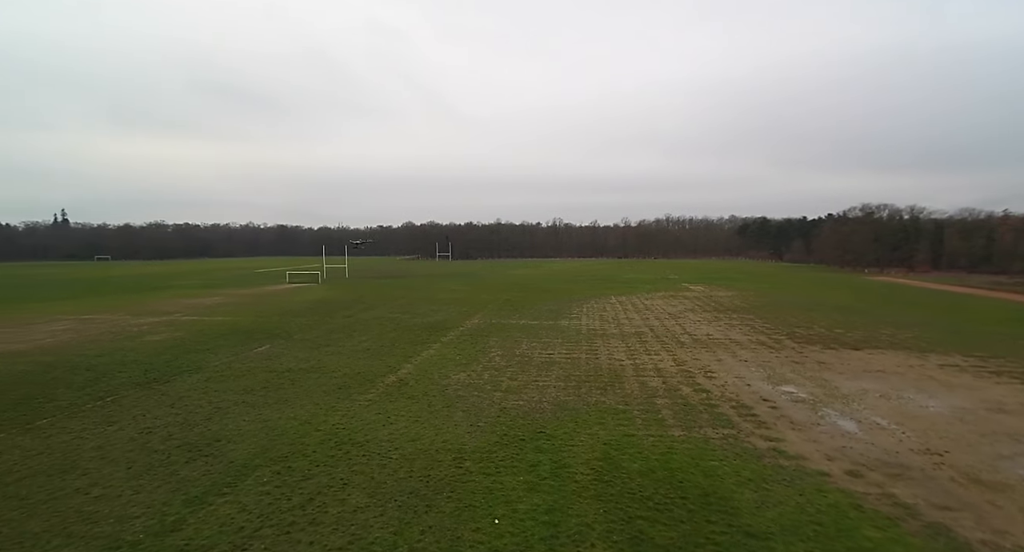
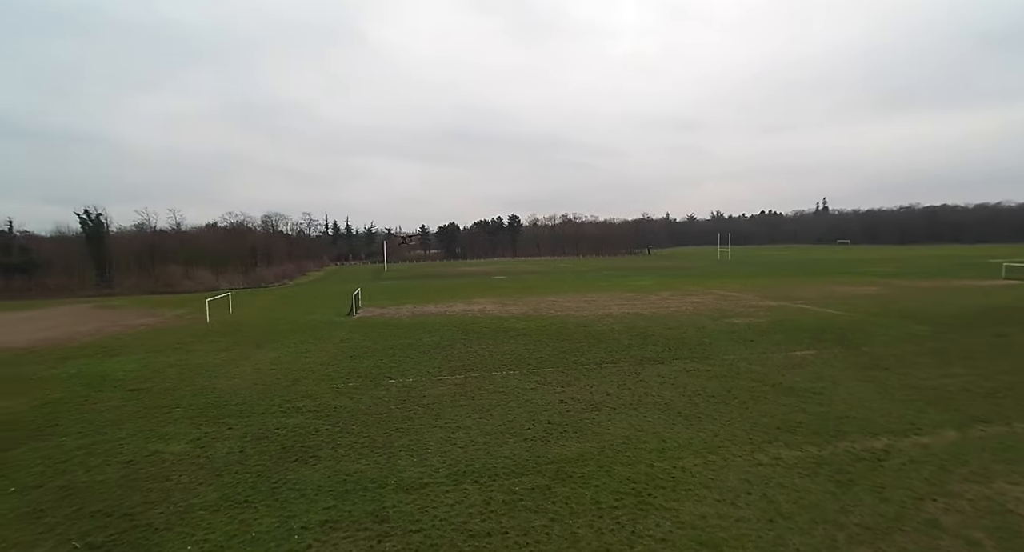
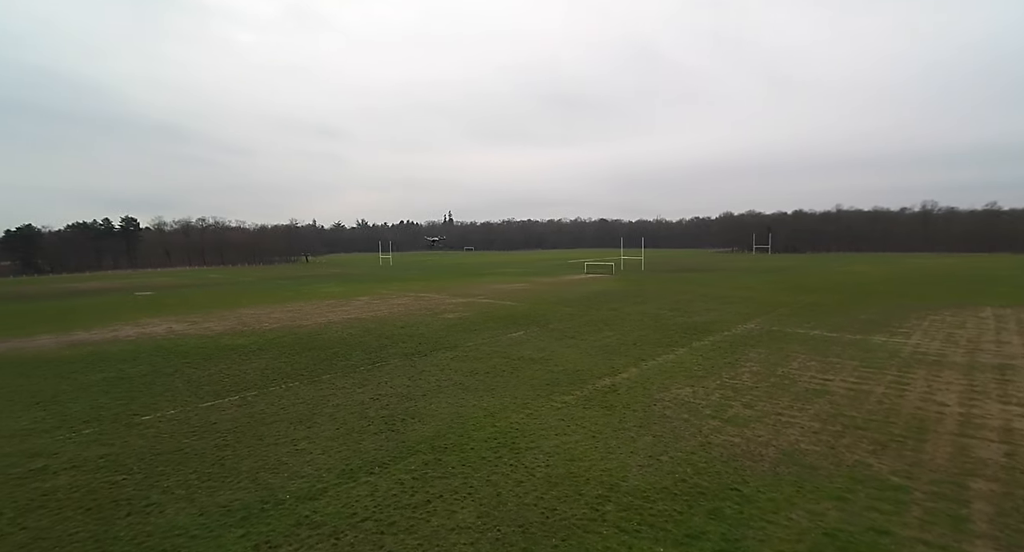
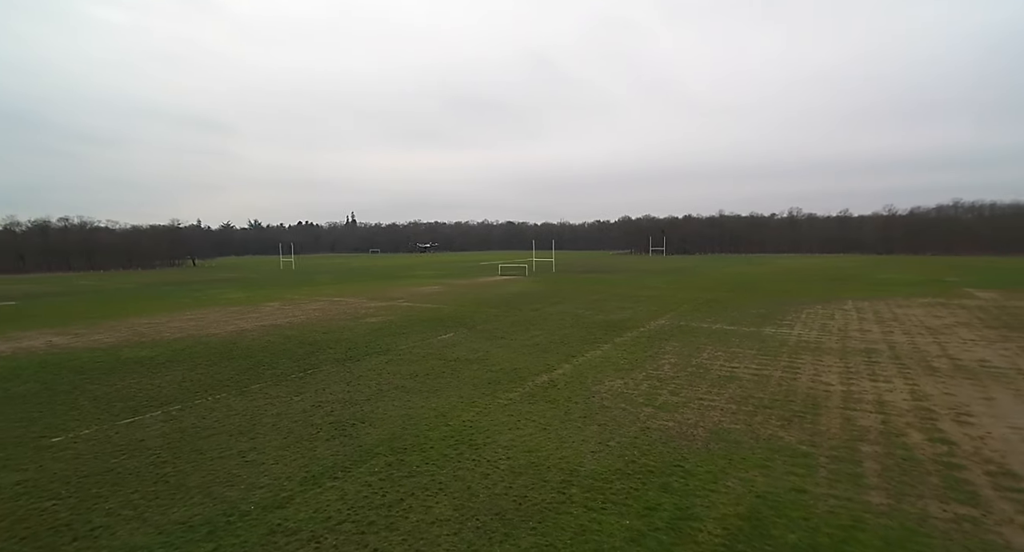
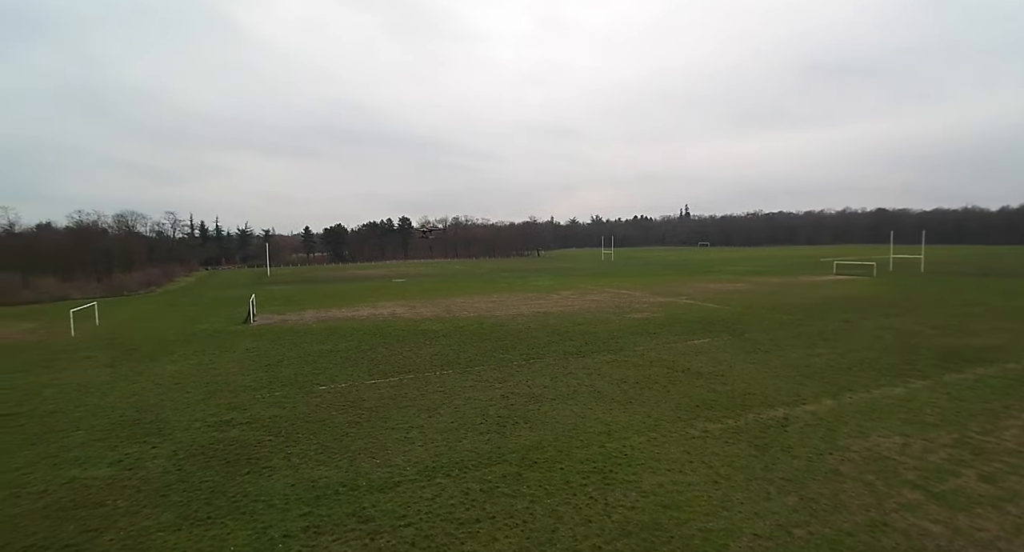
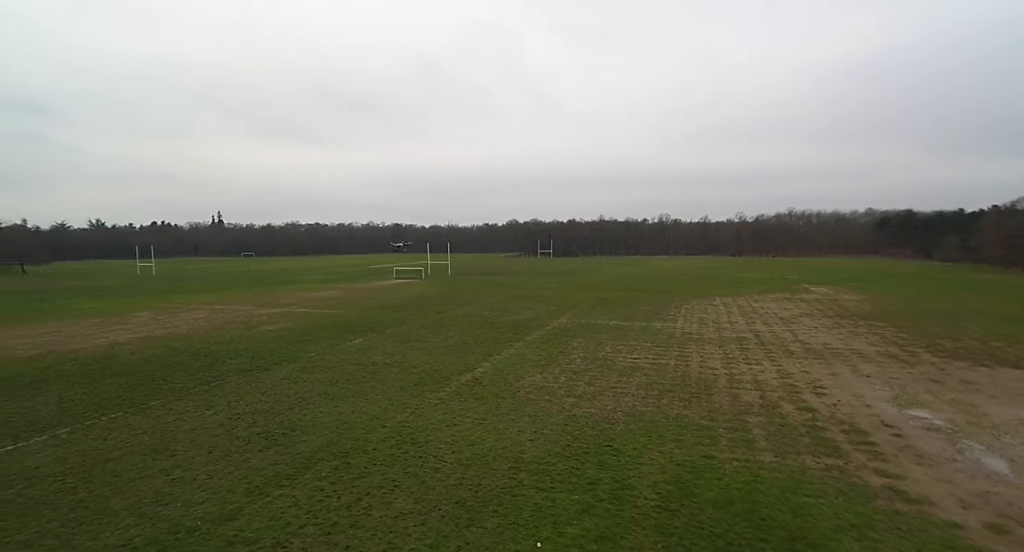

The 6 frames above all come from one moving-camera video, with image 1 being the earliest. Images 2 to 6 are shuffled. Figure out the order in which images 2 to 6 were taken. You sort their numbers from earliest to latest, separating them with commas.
6, 4, 3, 5, 2
